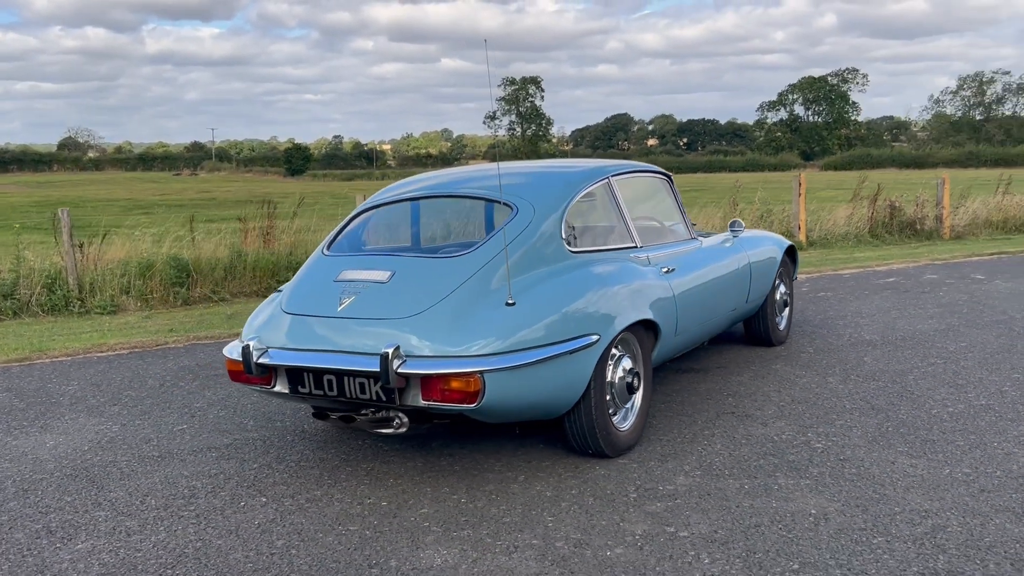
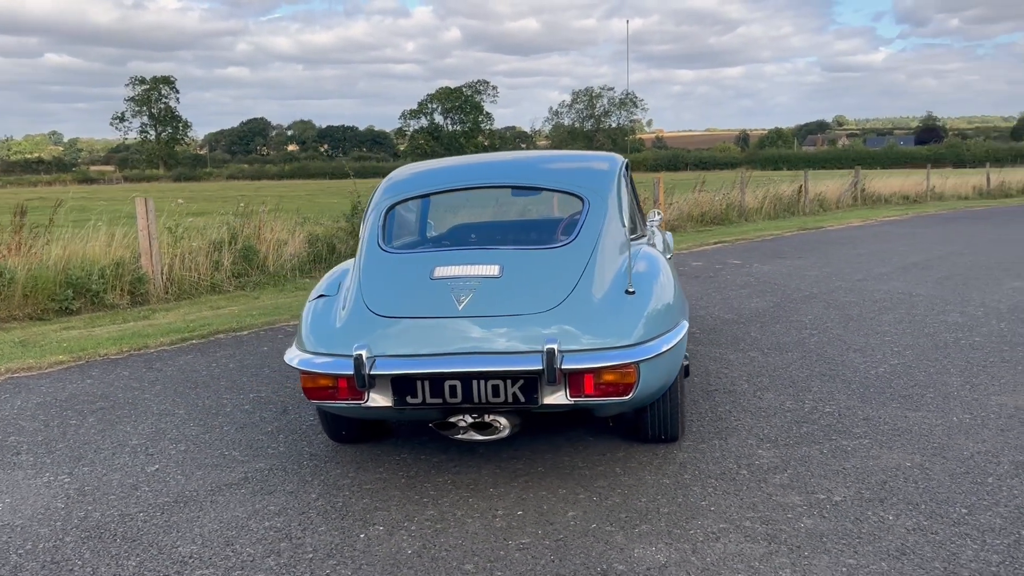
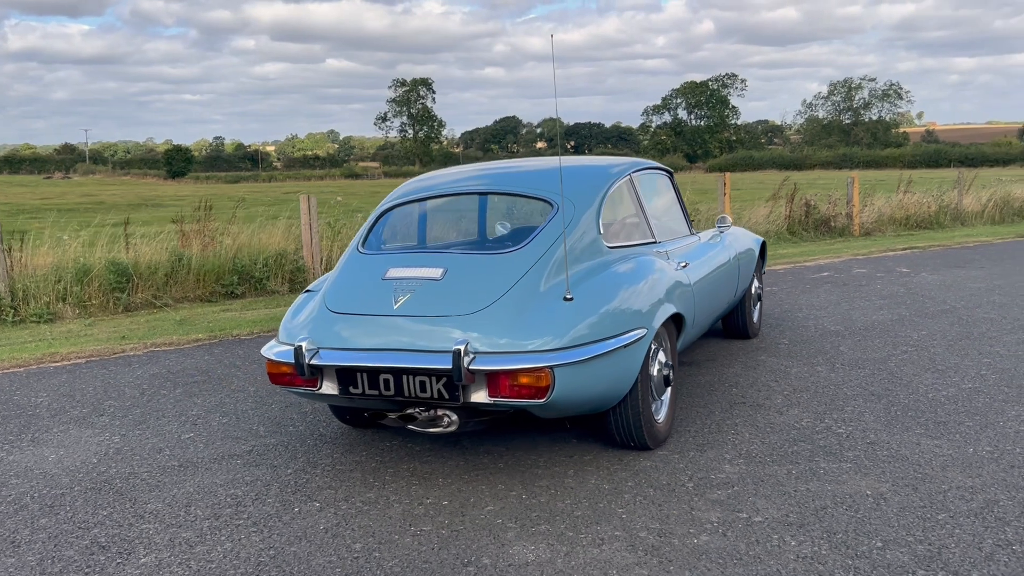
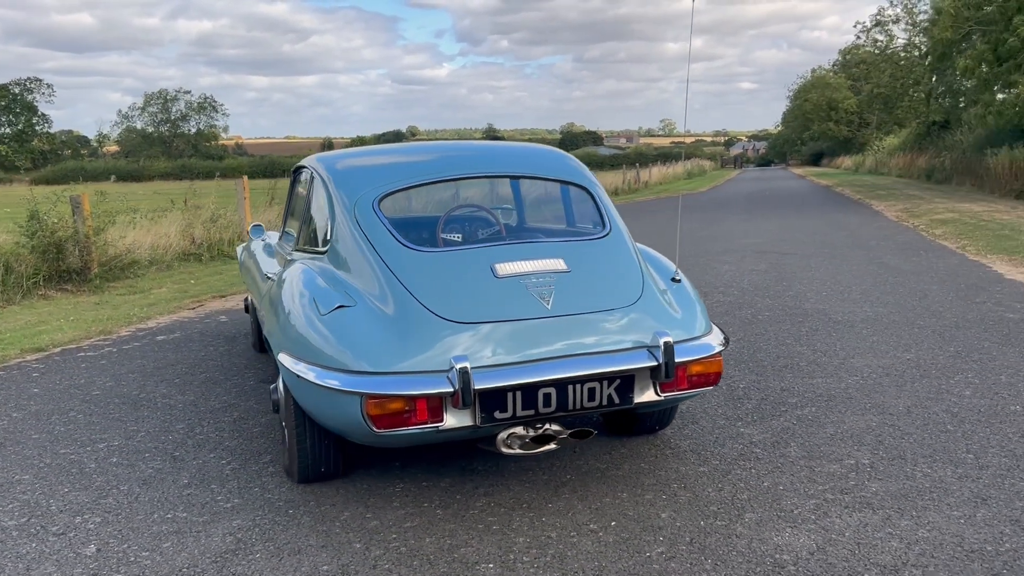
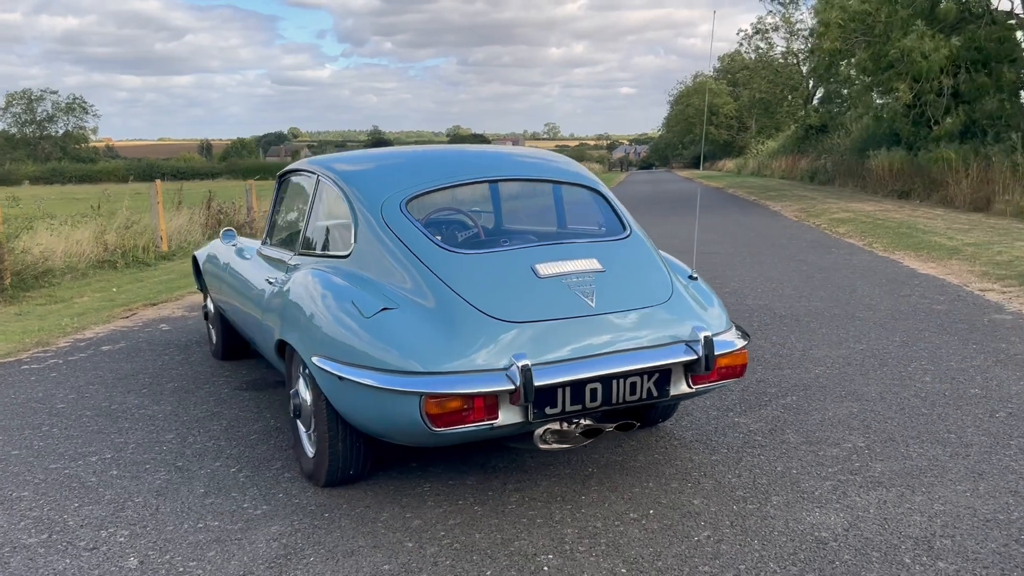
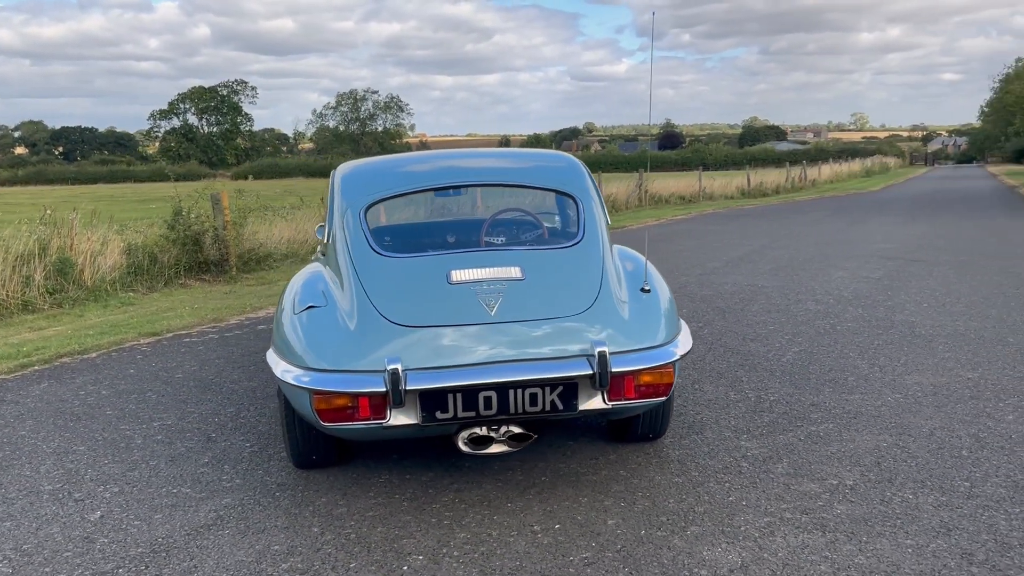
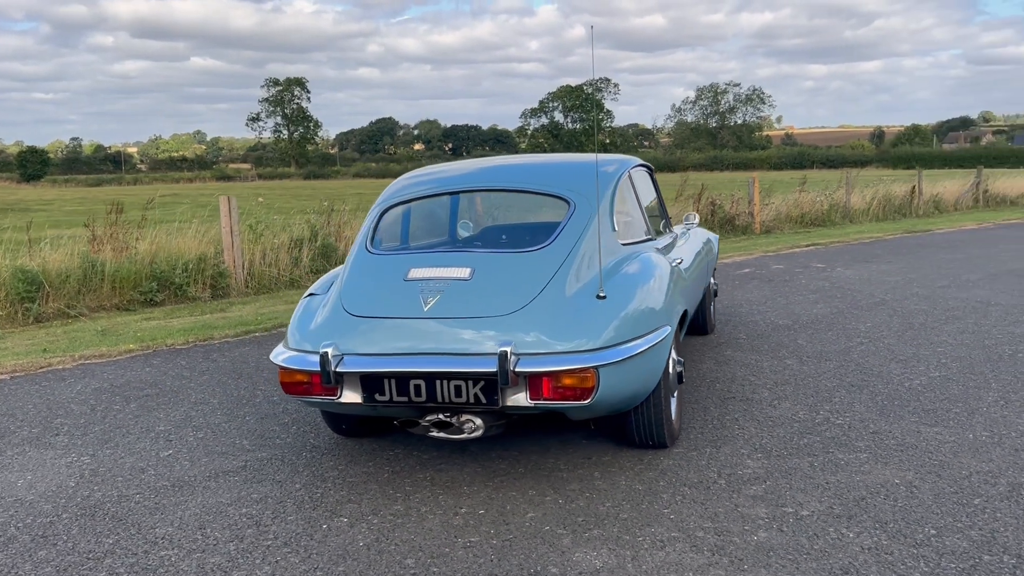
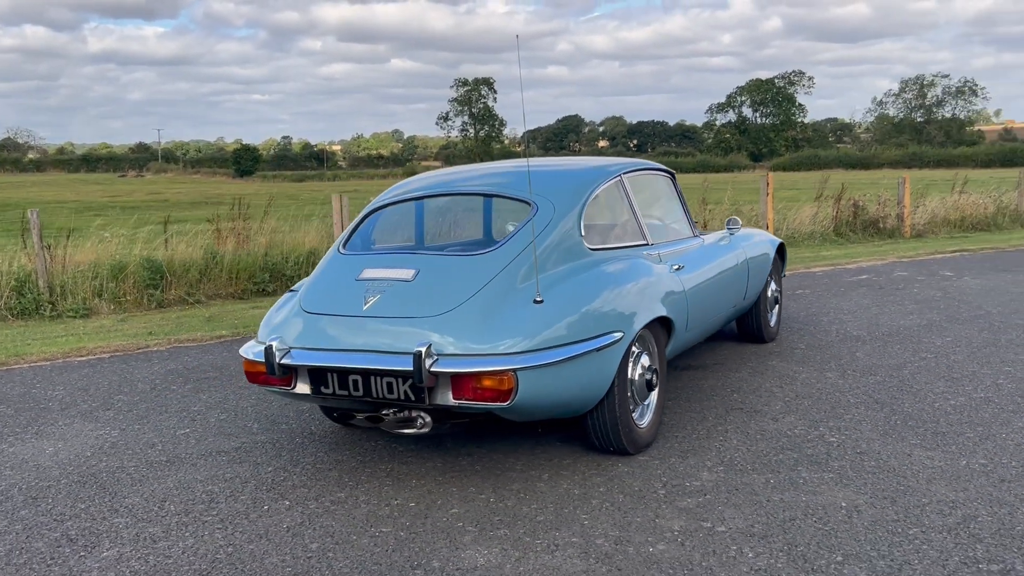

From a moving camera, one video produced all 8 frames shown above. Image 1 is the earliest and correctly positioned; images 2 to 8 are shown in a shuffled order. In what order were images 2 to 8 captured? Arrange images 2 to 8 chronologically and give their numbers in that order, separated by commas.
8, 3, 7, 2, 6, 4, 5
